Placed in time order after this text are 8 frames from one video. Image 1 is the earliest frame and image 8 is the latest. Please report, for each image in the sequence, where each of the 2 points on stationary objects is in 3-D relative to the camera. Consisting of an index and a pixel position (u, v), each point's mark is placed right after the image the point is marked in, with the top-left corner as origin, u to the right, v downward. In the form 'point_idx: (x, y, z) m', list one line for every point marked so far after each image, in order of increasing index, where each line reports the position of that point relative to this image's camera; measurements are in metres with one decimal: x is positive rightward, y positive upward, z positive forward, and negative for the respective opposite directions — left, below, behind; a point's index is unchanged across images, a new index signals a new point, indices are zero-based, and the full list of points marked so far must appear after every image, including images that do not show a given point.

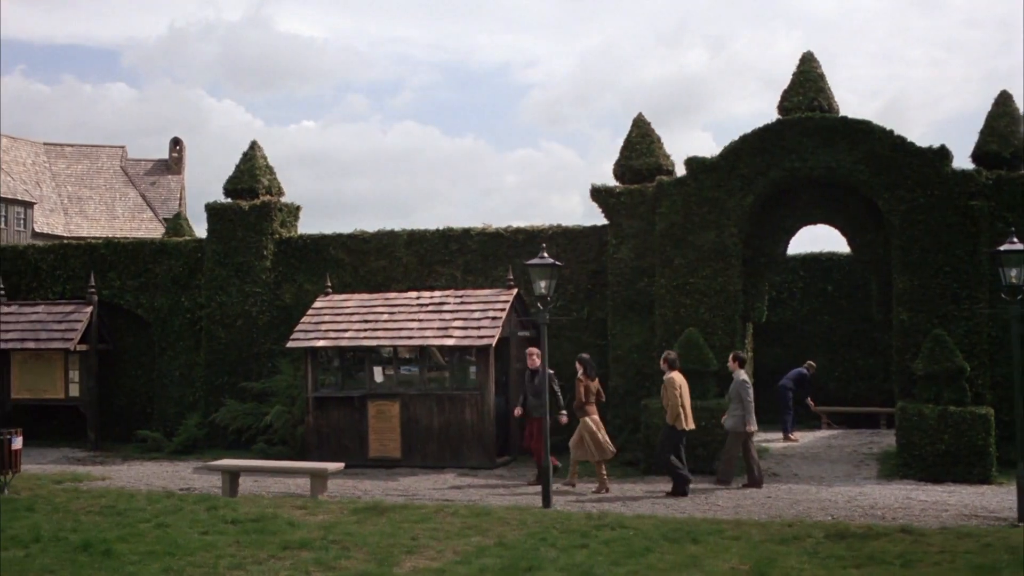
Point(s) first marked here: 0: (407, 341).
0: (-1.4, -0.7, +16.7) m
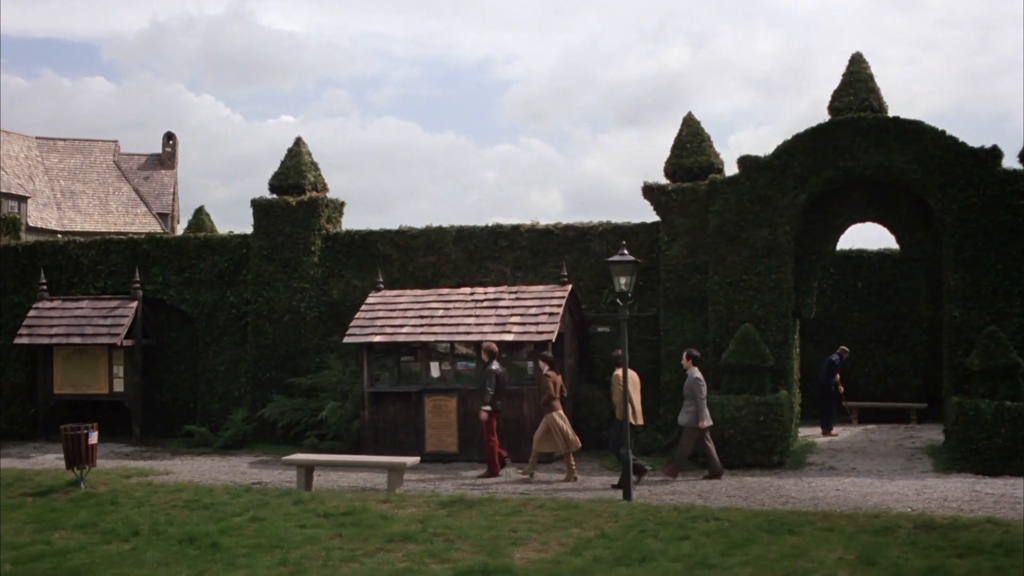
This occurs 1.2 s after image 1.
0: (-0.6, -0.7, +16.8) m
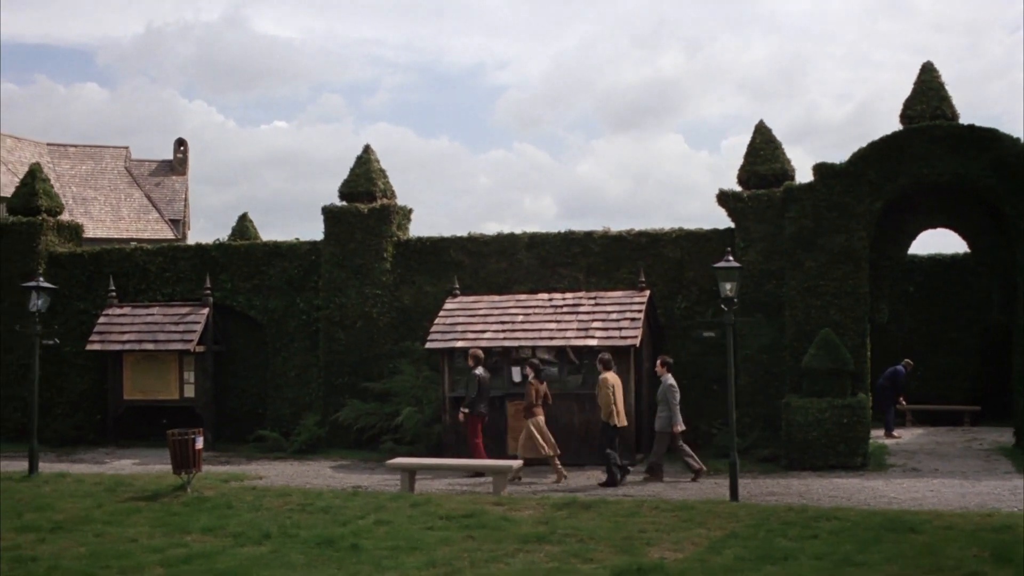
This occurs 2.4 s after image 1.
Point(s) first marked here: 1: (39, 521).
0: (+0.5, -0.7, +17.1) m
1: (-4.9, -2.4, +12.9) m
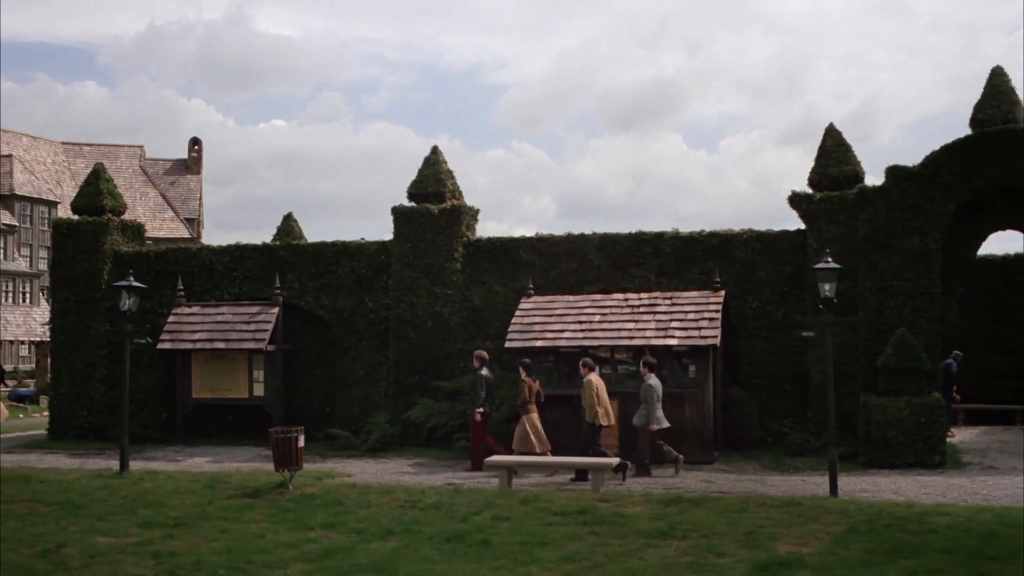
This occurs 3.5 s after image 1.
0: (+1.7, -0.7, +17.3) m
1: (-3.7, -2.4, +13.1) m
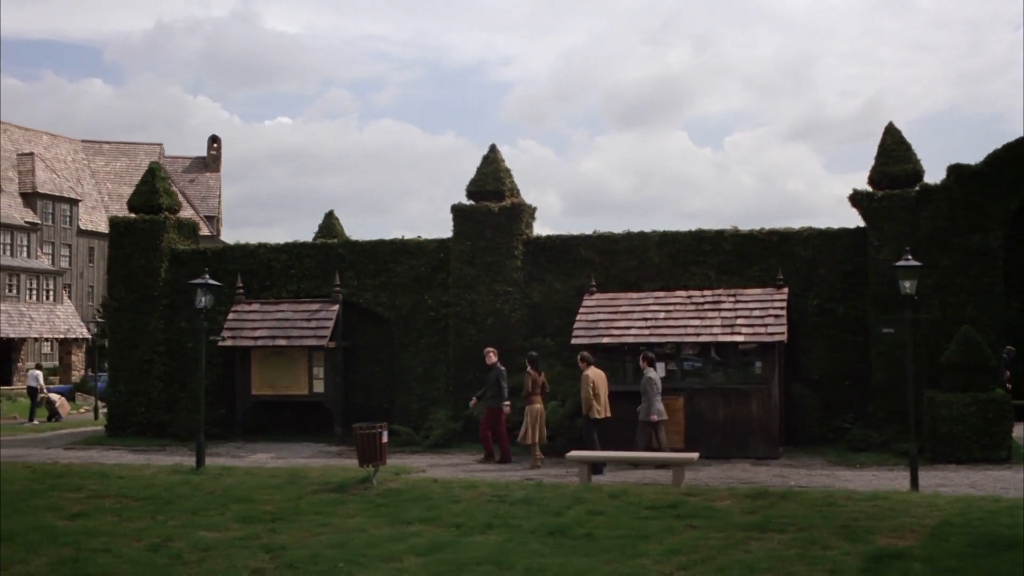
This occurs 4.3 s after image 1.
0: (+2.6, -0.7, +17.5) m
1: (-2.8, -2.4, +13.3) m
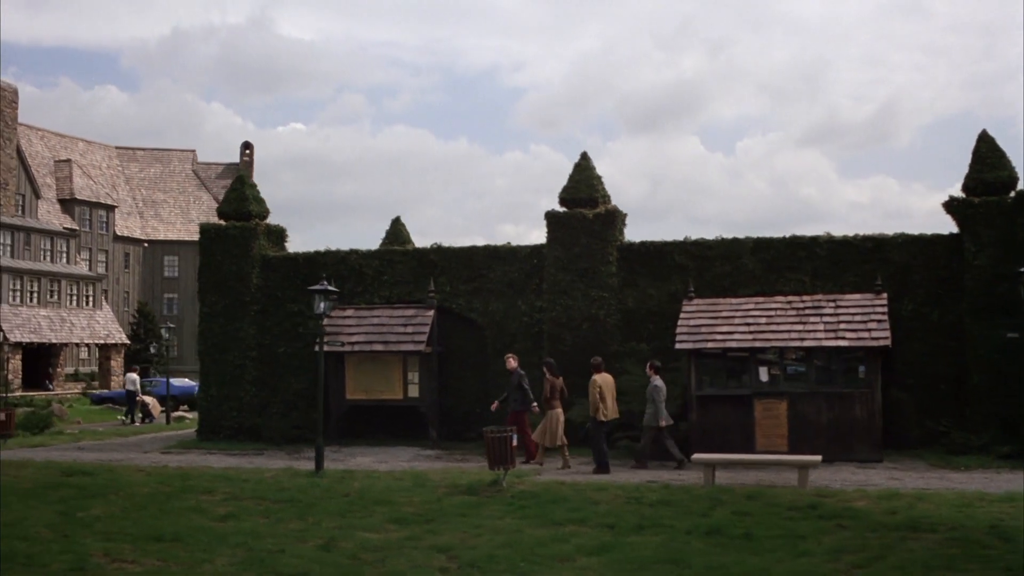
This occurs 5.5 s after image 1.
0: (+4.1, -0.8, +17.8) m
1: (-1.2, -2.5, +13.6) m
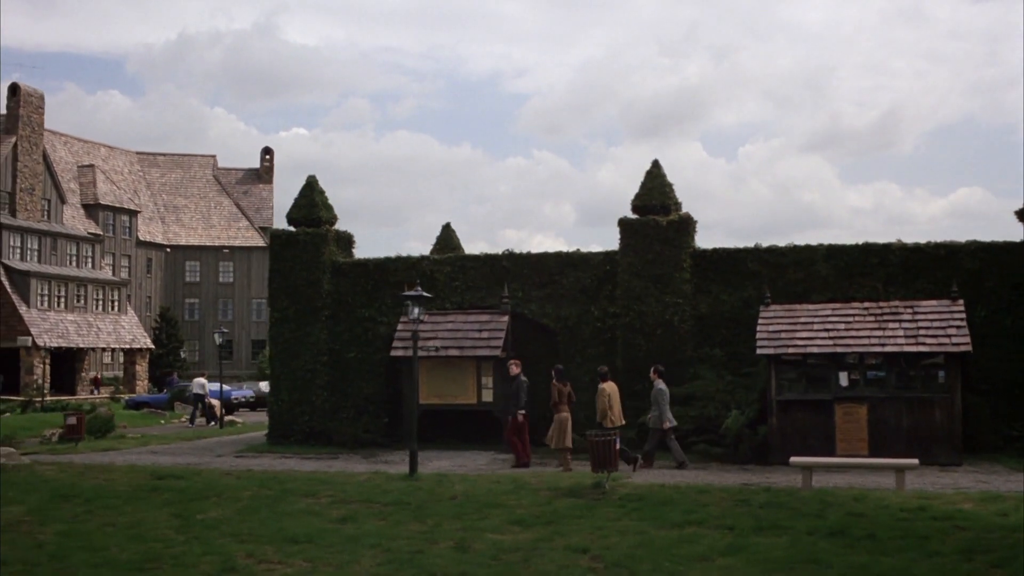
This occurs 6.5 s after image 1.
0: (+5.4, -0.9, +18.1) m
1: (0.0, -2.5, +13.8) m
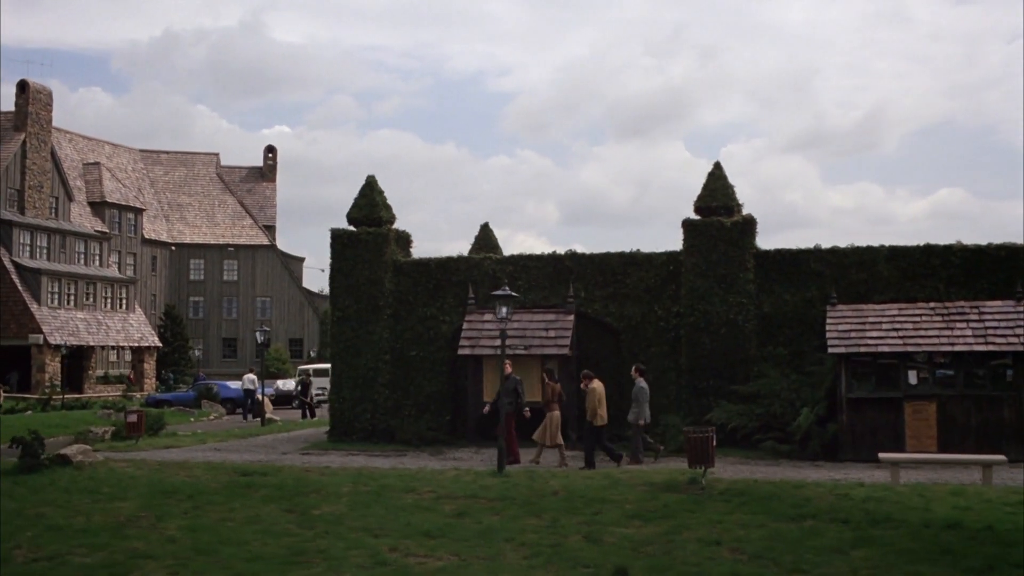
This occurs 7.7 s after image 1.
0: (+6.6, -0.9, +18.6) m
1: (+1.3, -2.5, +14.1) m
